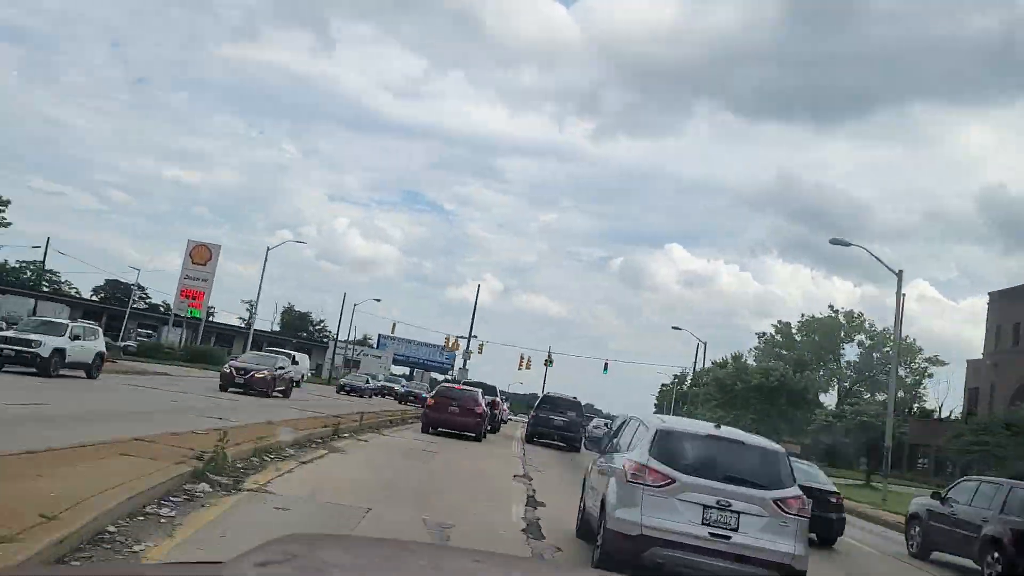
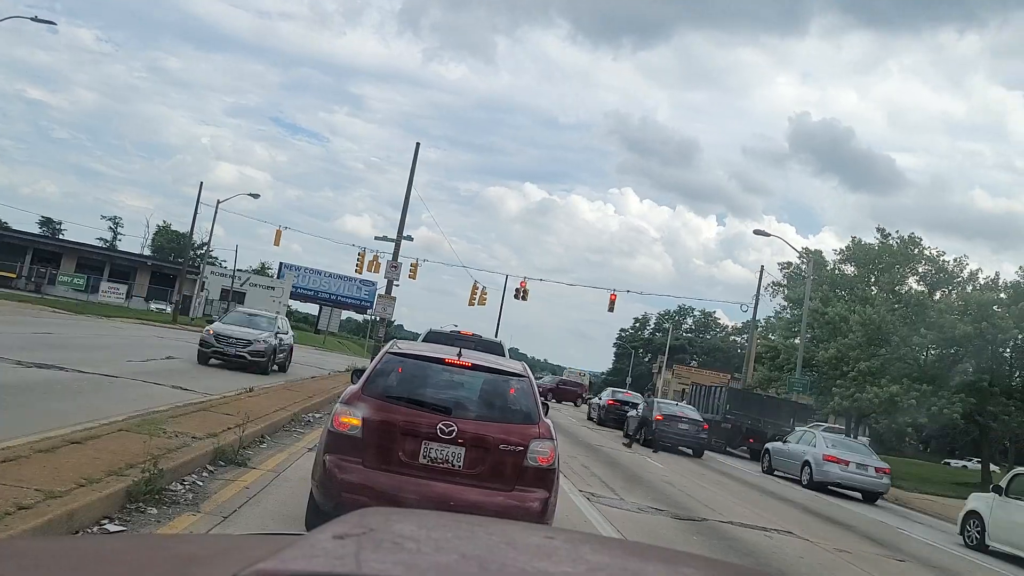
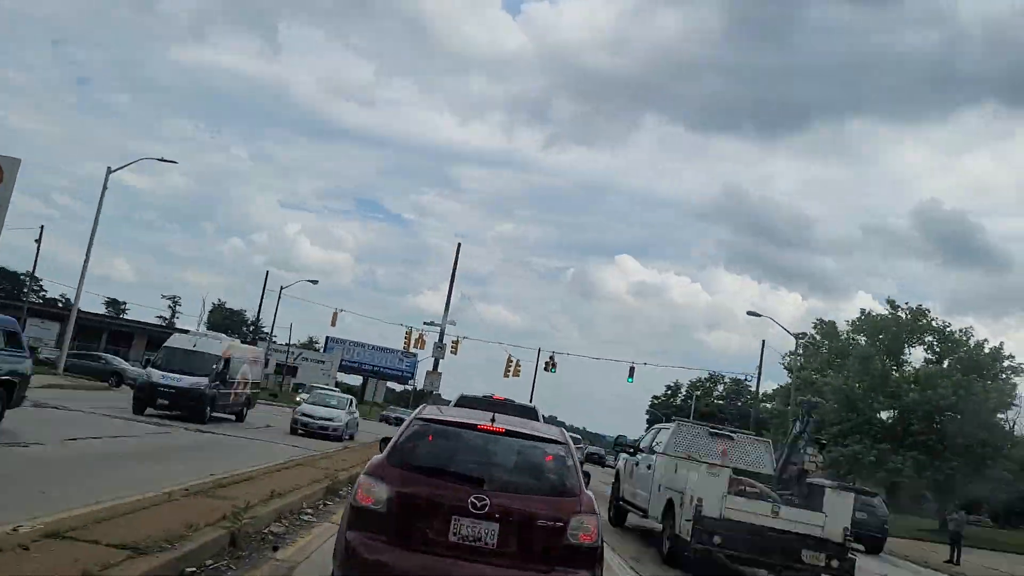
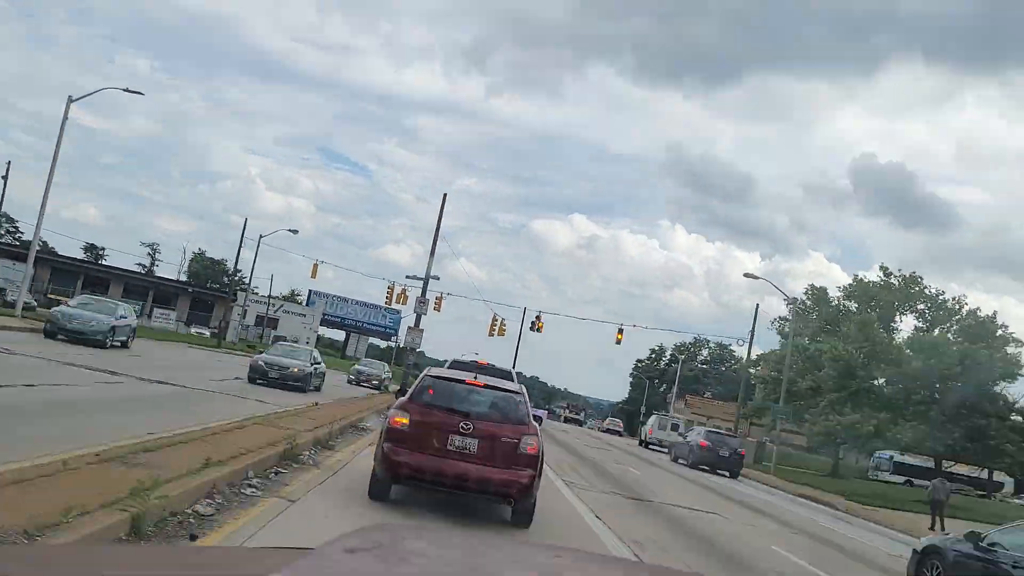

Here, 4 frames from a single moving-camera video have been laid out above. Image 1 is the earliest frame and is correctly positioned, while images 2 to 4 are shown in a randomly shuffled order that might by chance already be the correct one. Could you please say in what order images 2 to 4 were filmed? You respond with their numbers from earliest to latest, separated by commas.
3, 4, 2
